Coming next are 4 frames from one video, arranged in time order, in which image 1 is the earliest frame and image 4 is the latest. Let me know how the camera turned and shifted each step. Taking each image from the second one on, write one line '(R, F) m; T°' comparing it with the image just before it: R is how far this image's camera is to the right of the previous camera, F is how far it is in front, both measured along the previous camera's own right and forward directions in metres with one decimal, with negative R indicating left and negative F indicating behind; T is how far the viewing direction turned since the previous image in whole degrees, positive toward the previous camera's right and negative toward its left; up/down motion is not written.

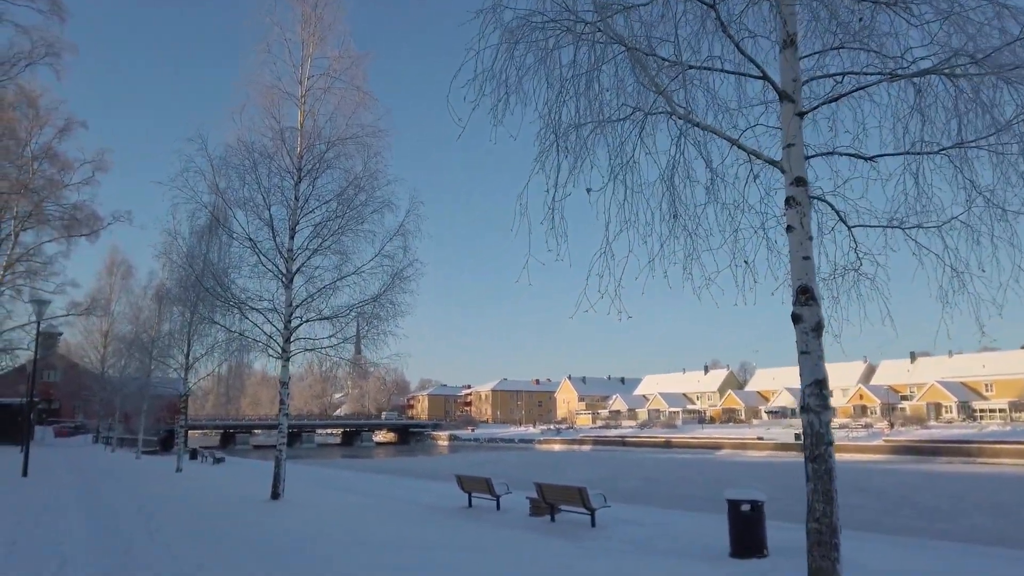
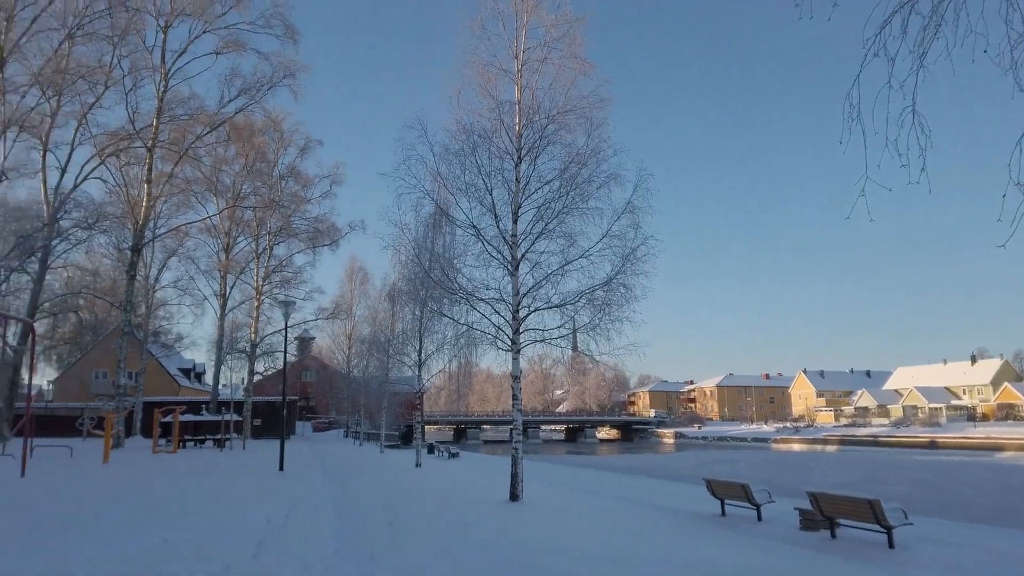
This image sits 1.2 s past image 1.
(-0.7, +1.5) m; -17°
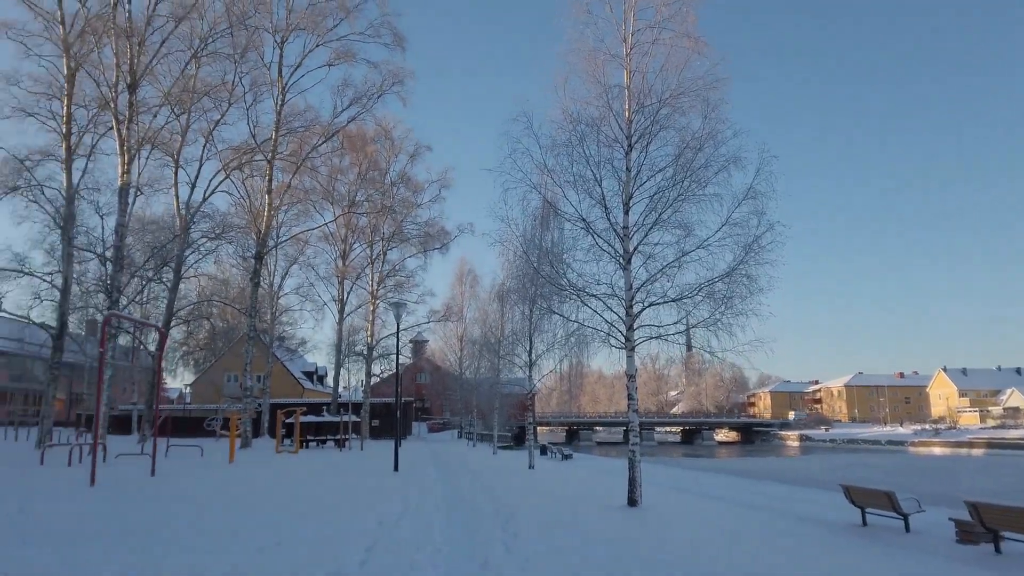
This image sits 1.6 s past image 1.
(-0.1, +0.4) m; -9°
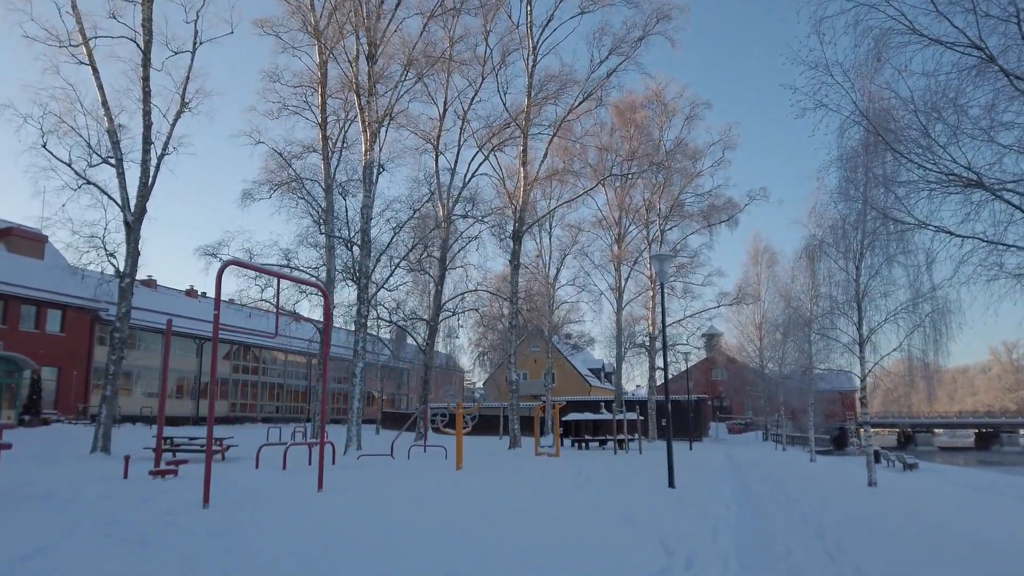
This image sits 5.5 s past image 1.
(-0.3, +3.3) m; -23°
